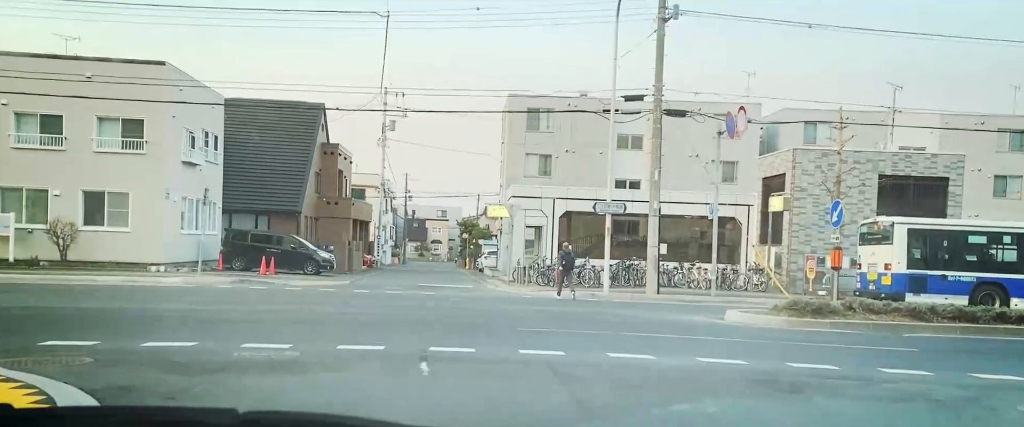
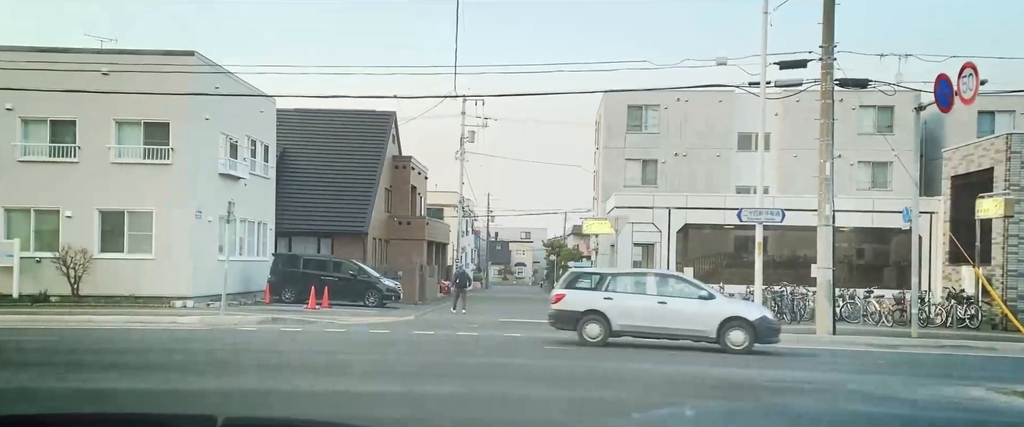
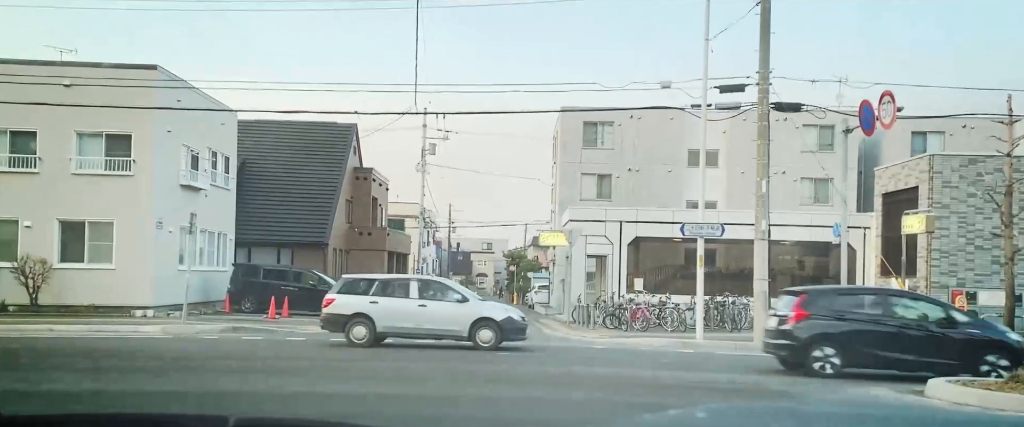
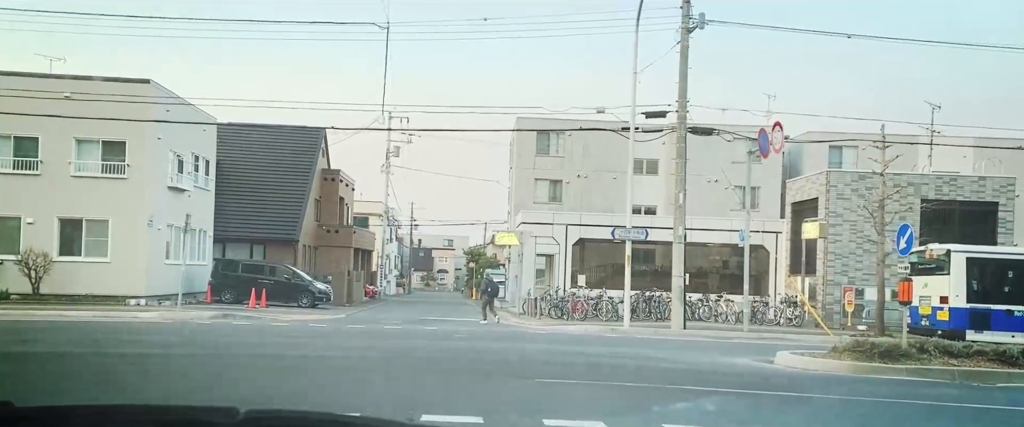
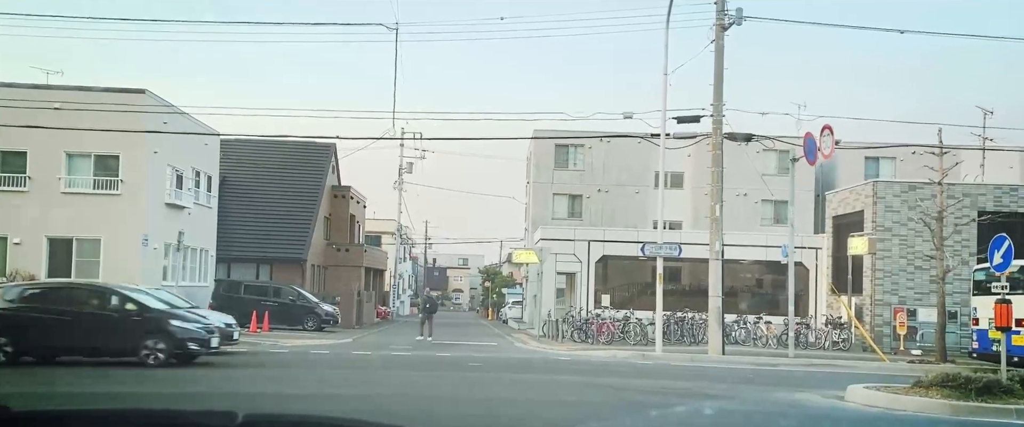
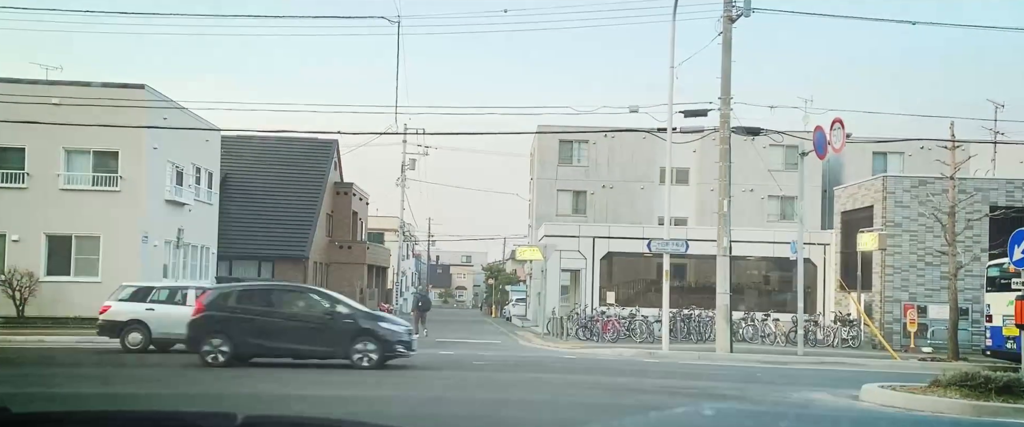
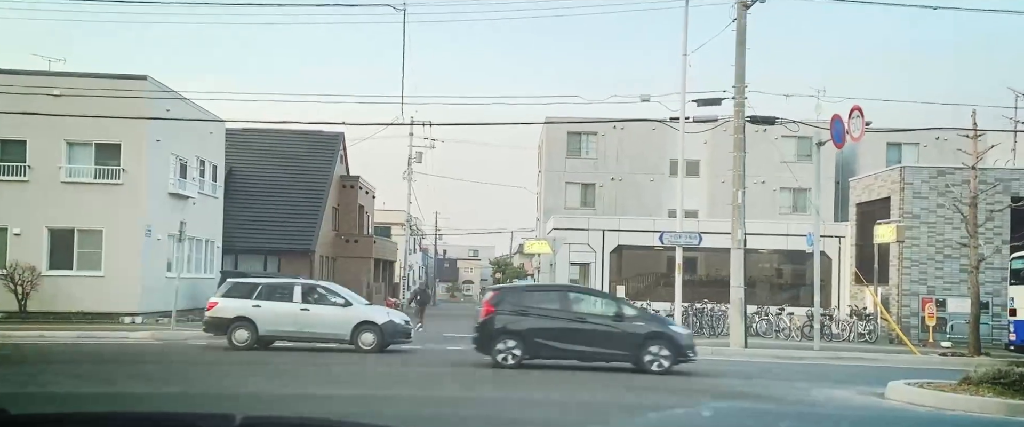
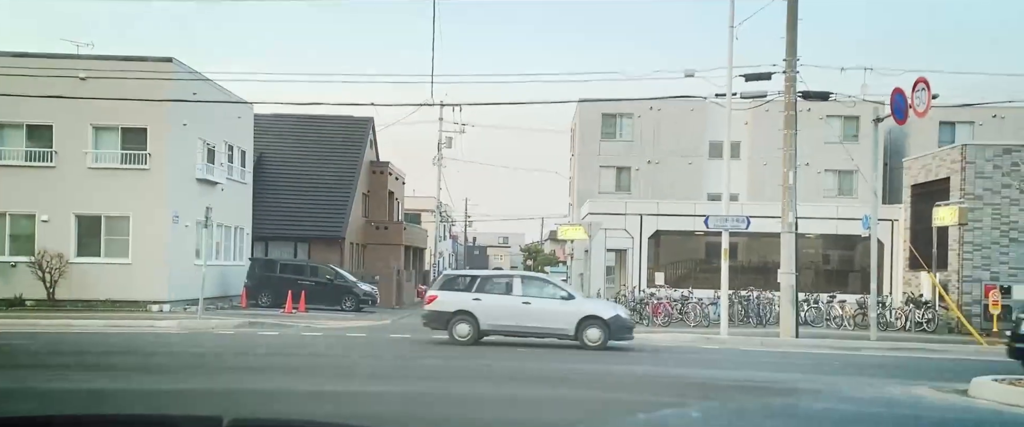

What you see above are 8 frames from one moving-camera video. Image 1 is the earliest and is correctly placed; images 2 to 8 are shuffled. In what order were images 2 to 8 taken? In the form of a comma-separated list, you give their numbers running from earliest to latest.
4, 5, 6, 7, 3, 8, 2
